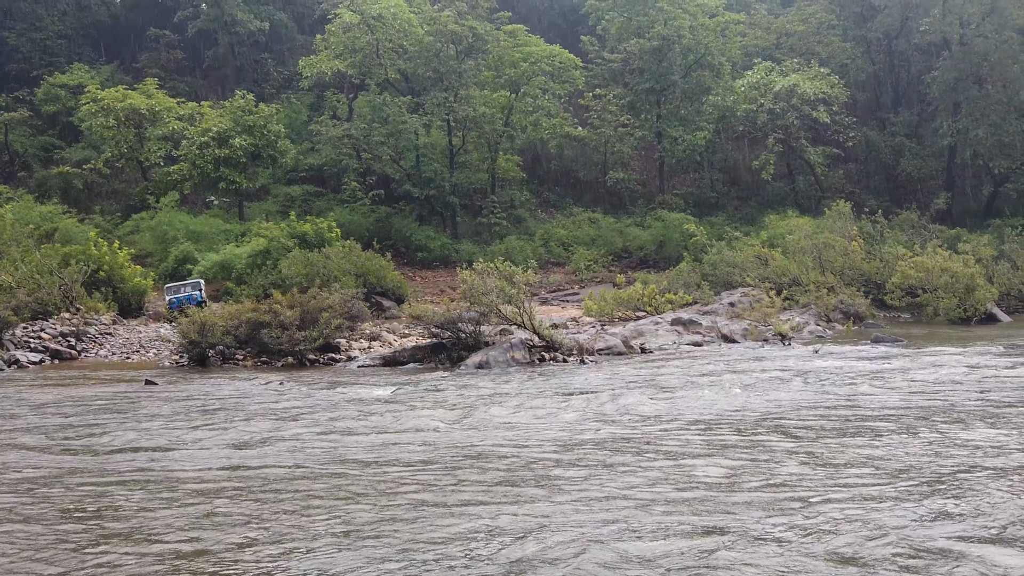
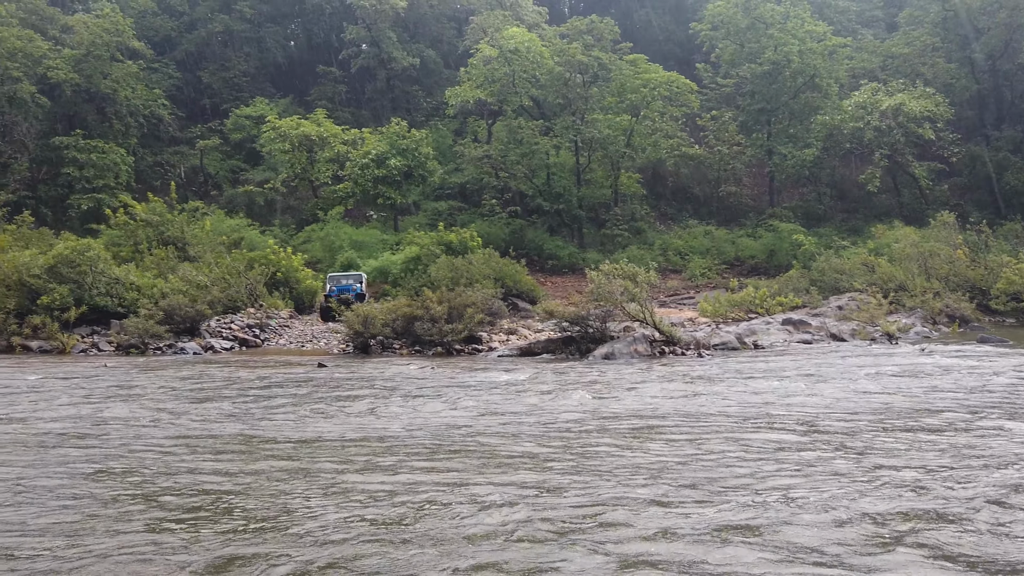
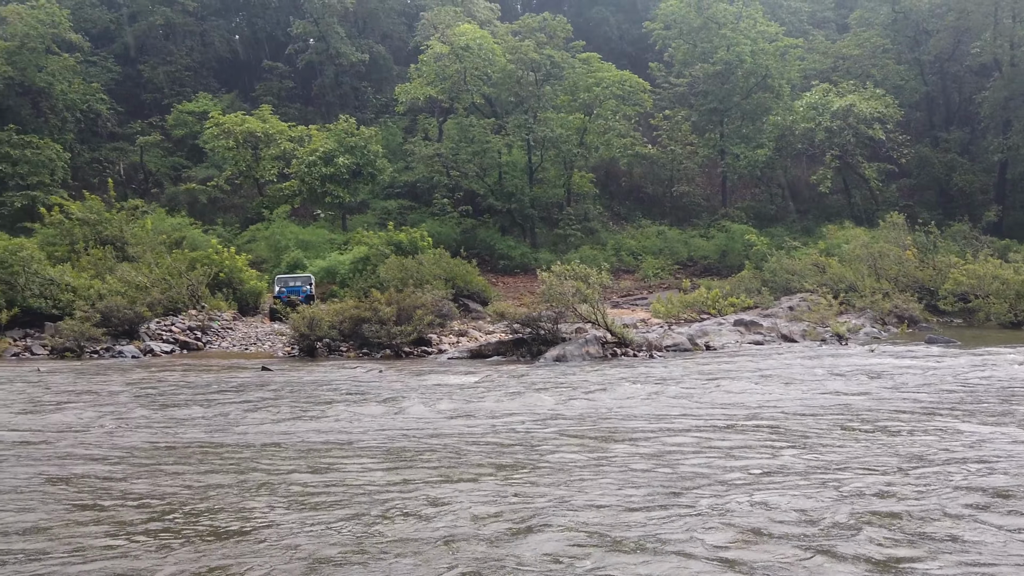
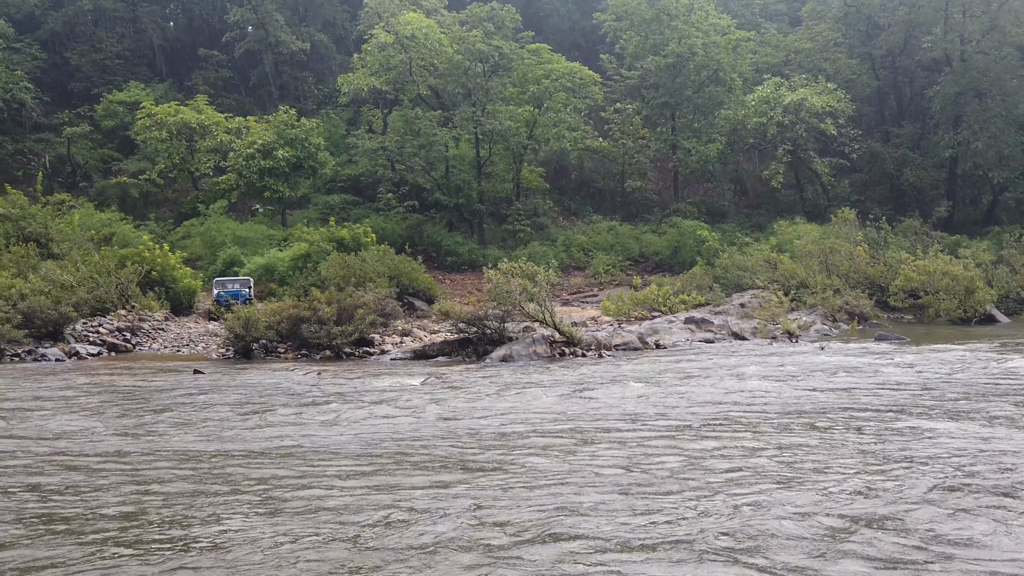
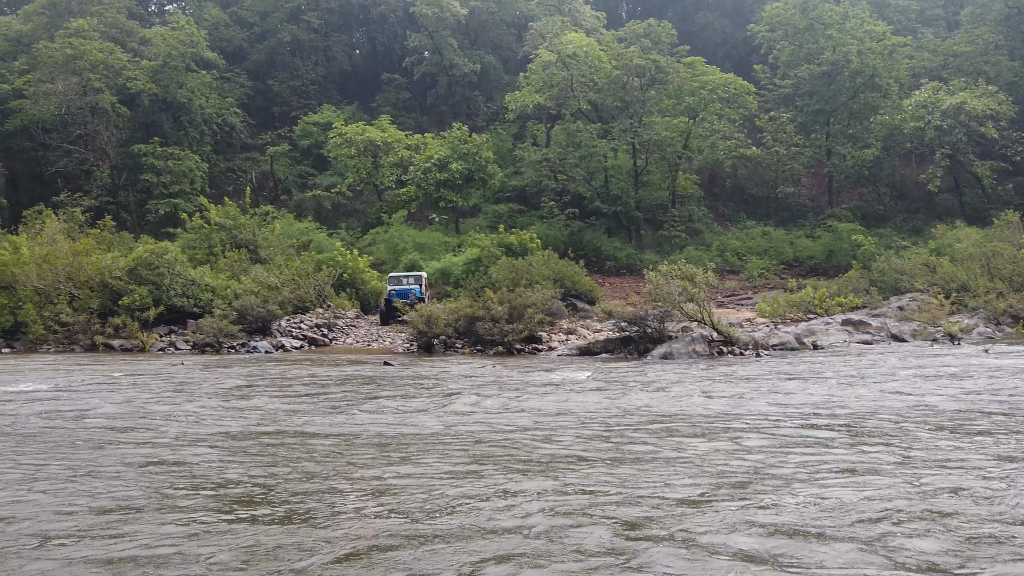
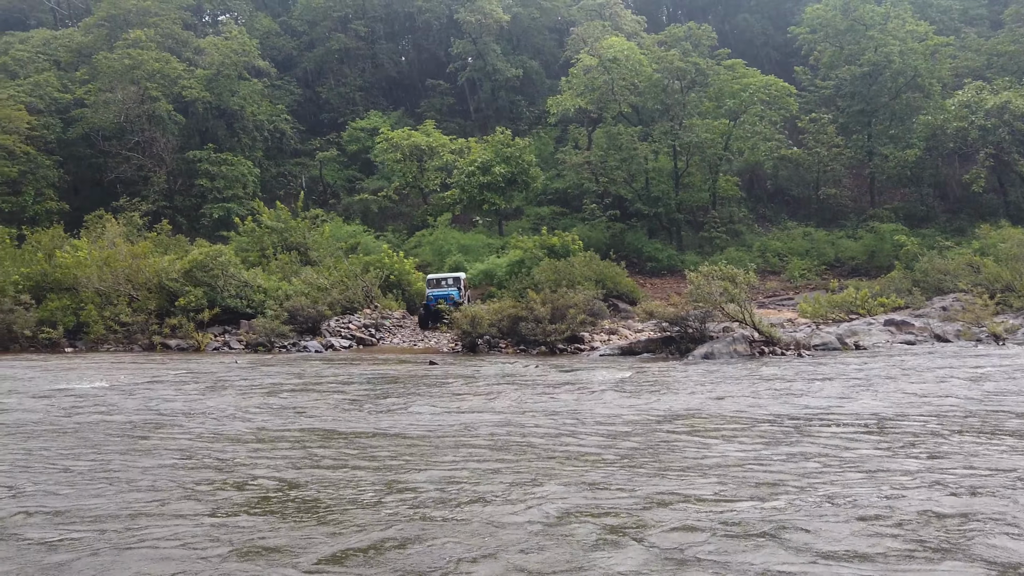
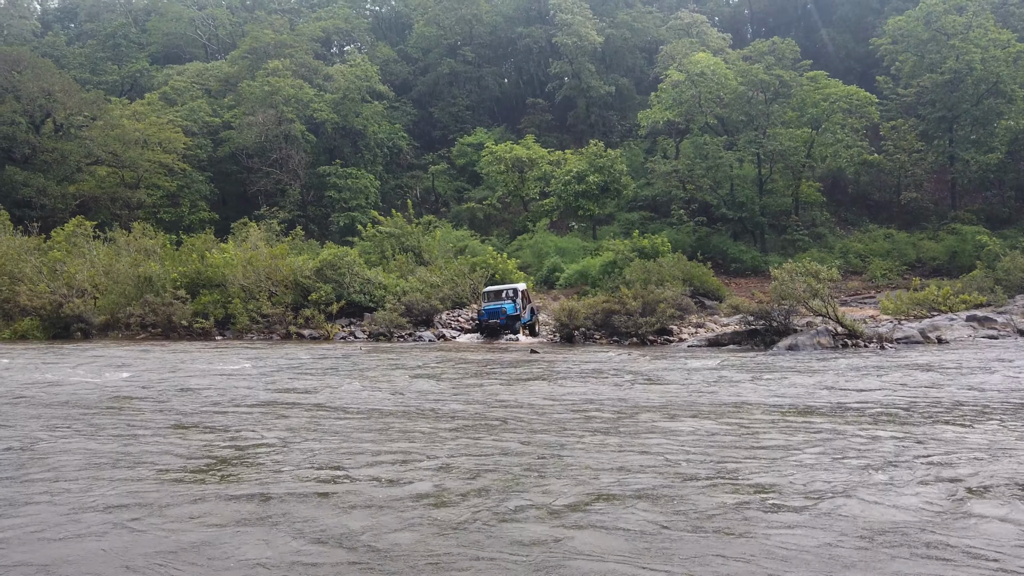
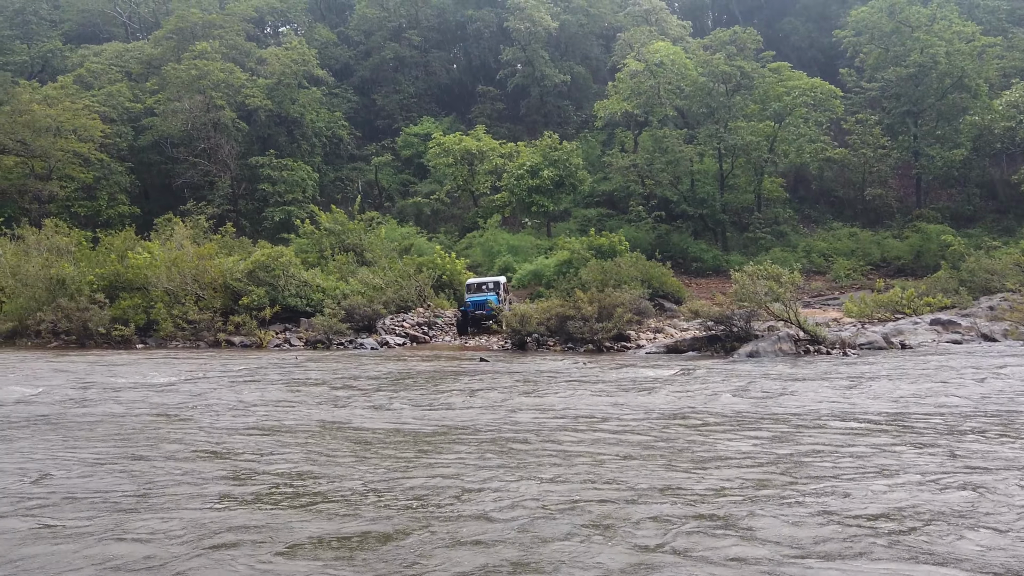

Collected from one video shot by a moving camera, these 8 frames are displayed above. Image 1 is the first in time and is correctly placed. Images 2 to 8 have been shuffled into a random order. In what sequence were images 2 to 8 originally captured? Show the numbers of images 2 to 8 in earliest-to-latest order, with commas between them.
4, 3, 2, 5, 6, 8, 7
